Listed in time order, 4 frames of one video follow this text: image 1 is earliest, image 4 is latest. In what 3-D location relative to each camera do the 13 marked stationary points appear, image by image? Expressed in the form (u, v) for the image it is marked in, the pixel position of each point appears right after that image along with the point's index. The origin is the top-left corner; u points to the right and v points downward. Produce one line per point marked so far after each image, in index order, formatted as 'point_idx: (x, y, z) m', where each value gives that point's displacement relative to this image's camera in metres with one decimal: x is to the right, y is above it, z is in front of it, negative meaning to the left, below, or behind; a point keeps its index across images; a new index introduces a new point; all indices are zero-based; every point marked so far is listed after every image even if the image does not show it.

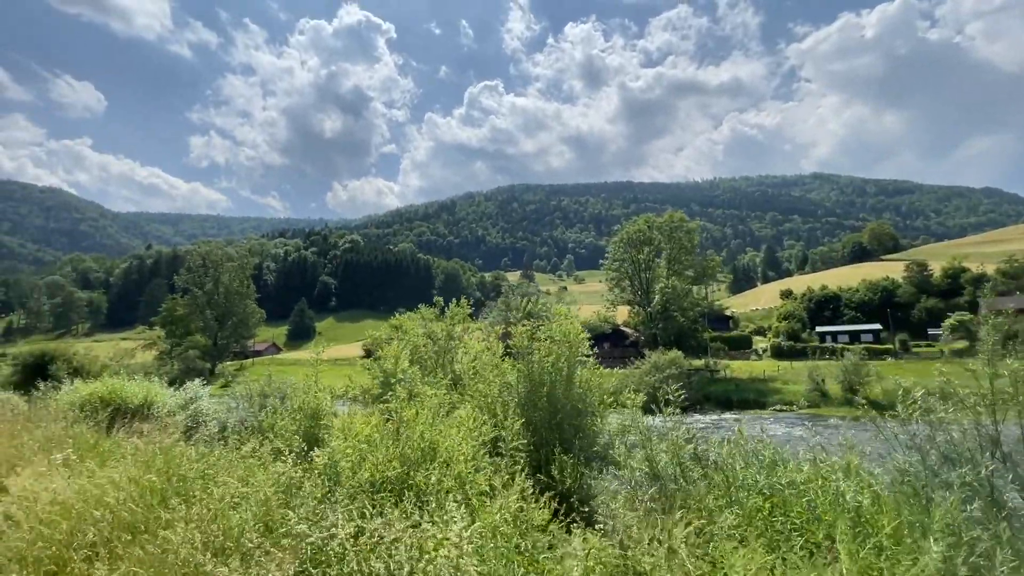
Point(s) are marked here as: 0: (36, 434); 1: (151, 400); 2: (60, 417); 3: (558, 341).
0: (-7.1, -2.2, +8.7) m
1: (-8.8, -2.8, +14.4) m
2: (-8.2, -2.4, +10.8) m
3: (+0.7, -0.7, +8.3) m
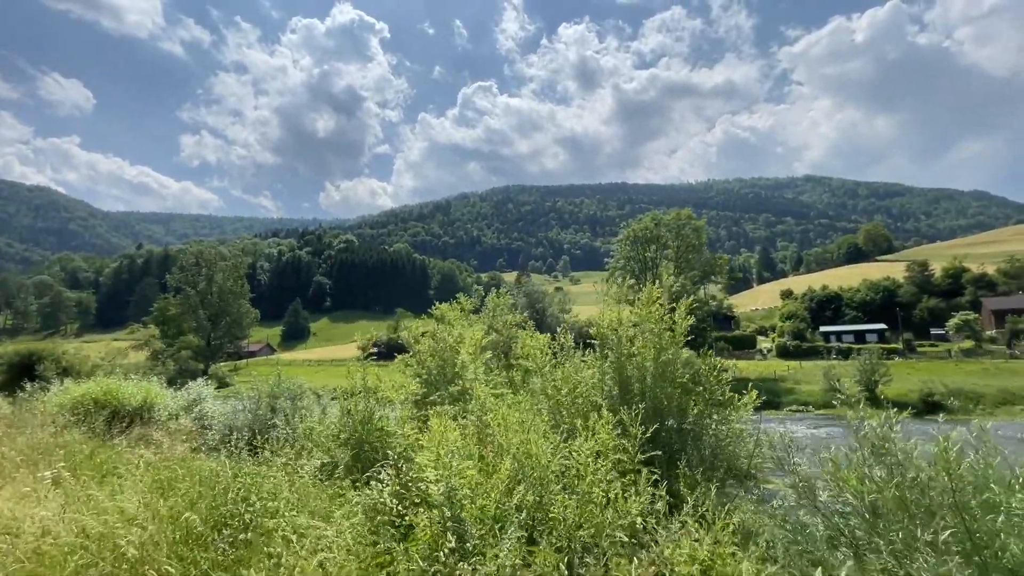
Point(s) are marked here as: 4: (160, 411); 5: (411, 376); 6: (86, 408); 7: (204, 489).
0: (-6.2, -1.9, +7.3) m
1: (-7.9, -2.5, +13.0) m
2: (-7.3, -2.2, +9.4) m
3: (+1.6, -0.5, +7.0) m
4: (-7.6, -2.7, +12.7) m
5: (-1.5, -1.4, +9.0) m
6: (-8.5, -2.4, +11.7) m
7: (-2.3, -1.5, +4.4) m
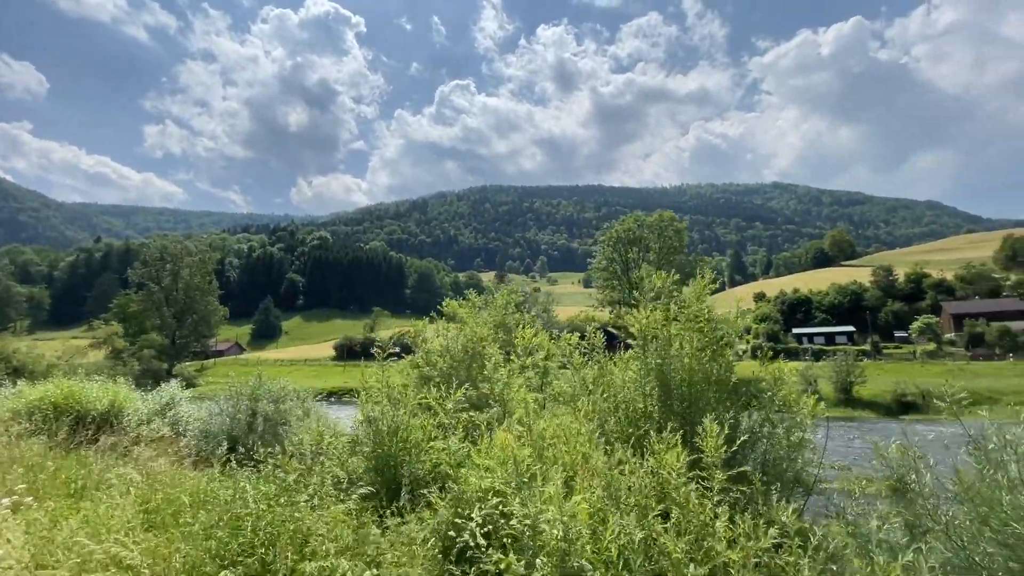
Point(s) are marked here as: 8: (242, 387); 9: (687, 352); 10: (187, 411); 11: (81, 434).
0: (-5.8, -1.8, +6.3) m
1: (-7.8, -2.4, +11.8) m
2: (-7.0, -2.0, +8.3) m
3: (+2.0, -0.4, +6.3) m
4: (-7.5, -2.5, +11.6) m
5: (-1.3, -1.3, +8.2) m
6: (-8.3, -2.2, +10.5) m
7: (-1.8, -1.4, +3.5) m
8: (-6.9, -2.6, +15.0) m
9: (+1.8, -0.6, +5.9) m
10: (-8.0, -2.9, +14.4) m
11: (-6.7, -2.2, +9.1) m
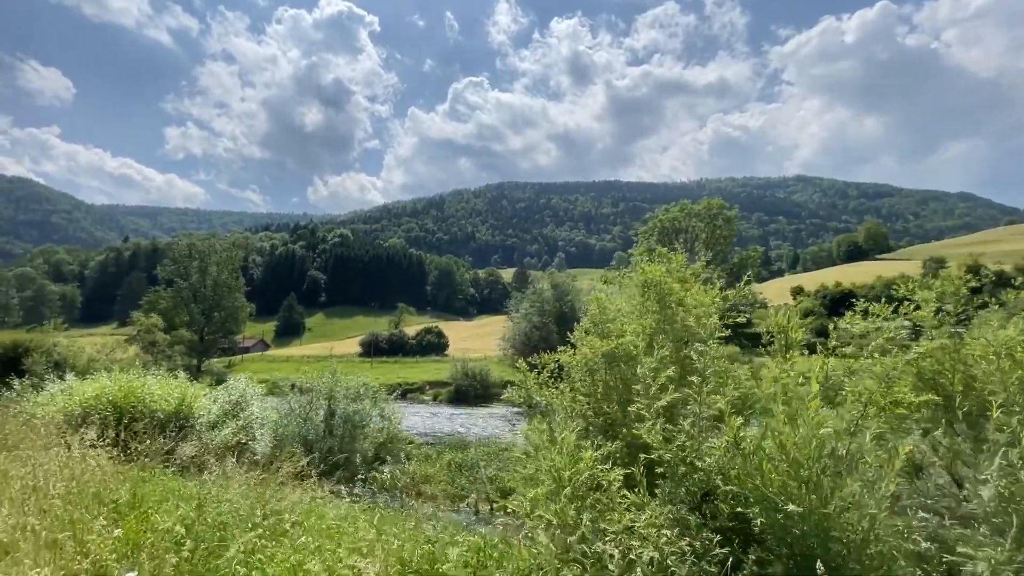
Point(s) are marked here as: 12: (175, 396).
0: (-3.5, -1.4, +4.1) m
1: (-5.3, -1.9, +9.7) m
2: (-4.6, -1.6, +6.2) m
3: (+4.3, 0.0, +3.9) m
4: (-5.0, -2.1, +9.4) m
5: (+1.1, -0.9, +5.9) m
6: (-5.9, -1.8, +8.4) m
7: (+0.5, -1.0, +1.2) m
8: (-4.3, -2.1, +12.8) m
9: (+4.1, -0.2, +3.6) m
10: (-5.4, -2.5, +12.3) m
11: (-4.3, -1.8, +6.9) m
12: (-5.6, -1.8, +9.7) m
